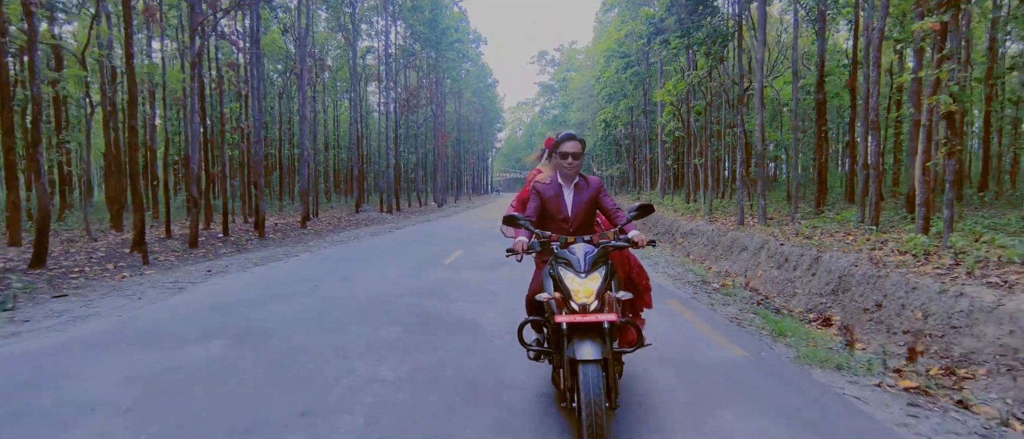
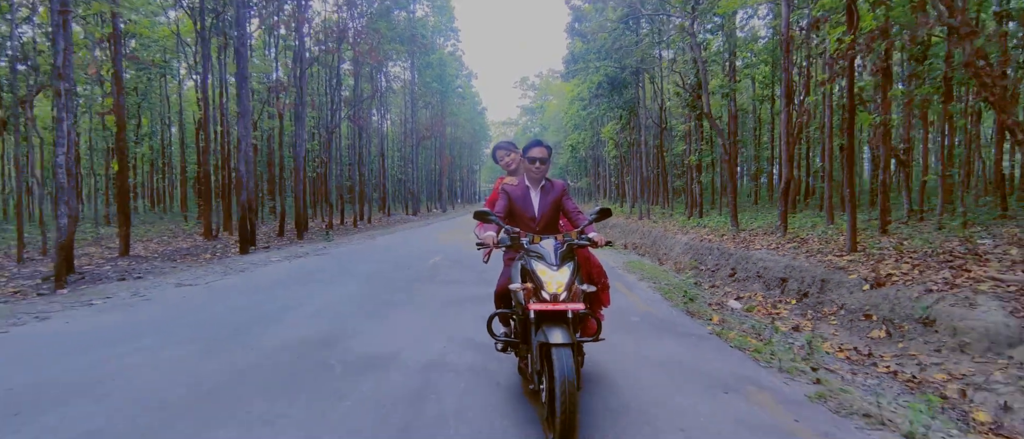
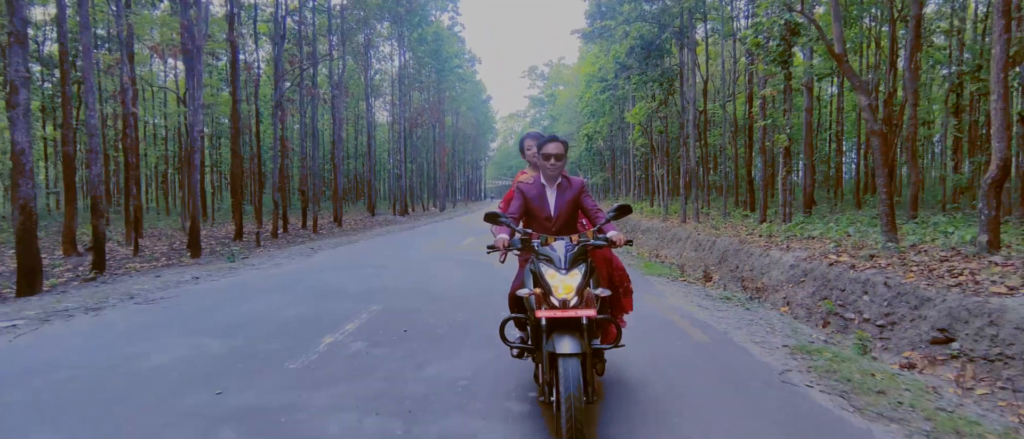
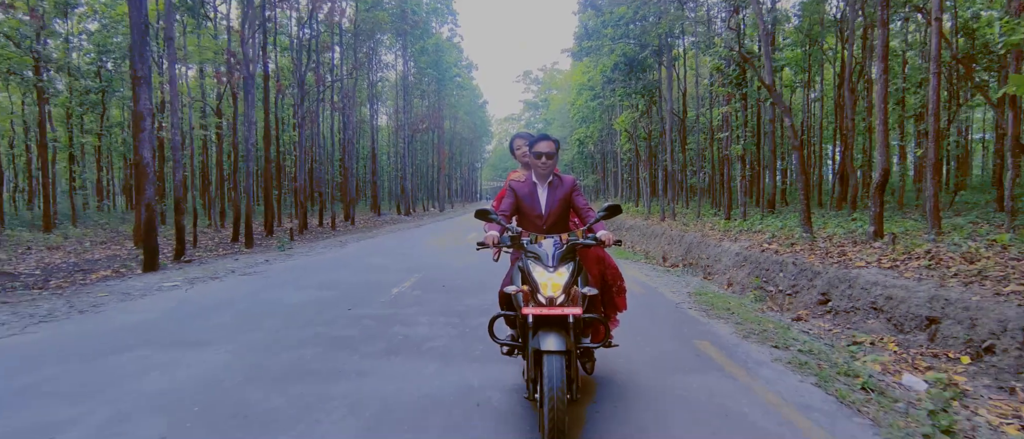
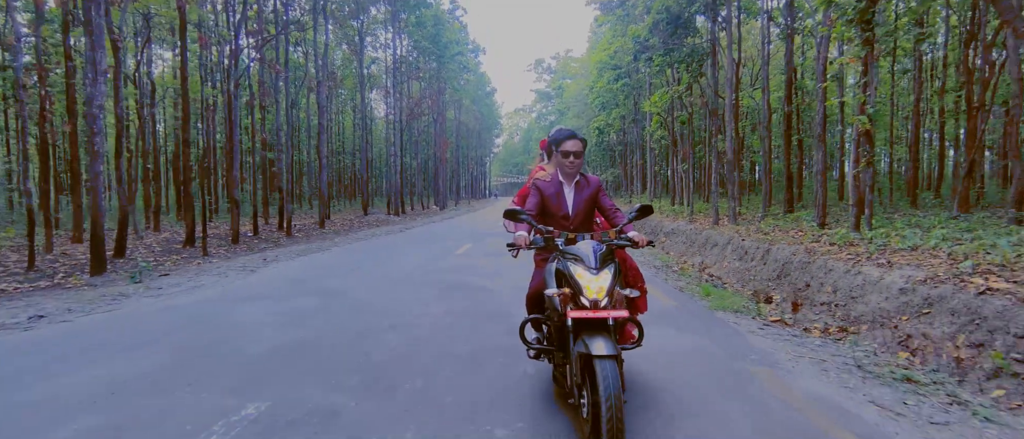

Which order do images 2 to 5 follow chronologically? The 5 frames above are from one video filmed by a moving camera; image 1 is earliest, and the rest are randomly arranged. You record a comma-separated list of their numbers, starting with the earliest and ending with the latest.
5, 3, 4, 2
